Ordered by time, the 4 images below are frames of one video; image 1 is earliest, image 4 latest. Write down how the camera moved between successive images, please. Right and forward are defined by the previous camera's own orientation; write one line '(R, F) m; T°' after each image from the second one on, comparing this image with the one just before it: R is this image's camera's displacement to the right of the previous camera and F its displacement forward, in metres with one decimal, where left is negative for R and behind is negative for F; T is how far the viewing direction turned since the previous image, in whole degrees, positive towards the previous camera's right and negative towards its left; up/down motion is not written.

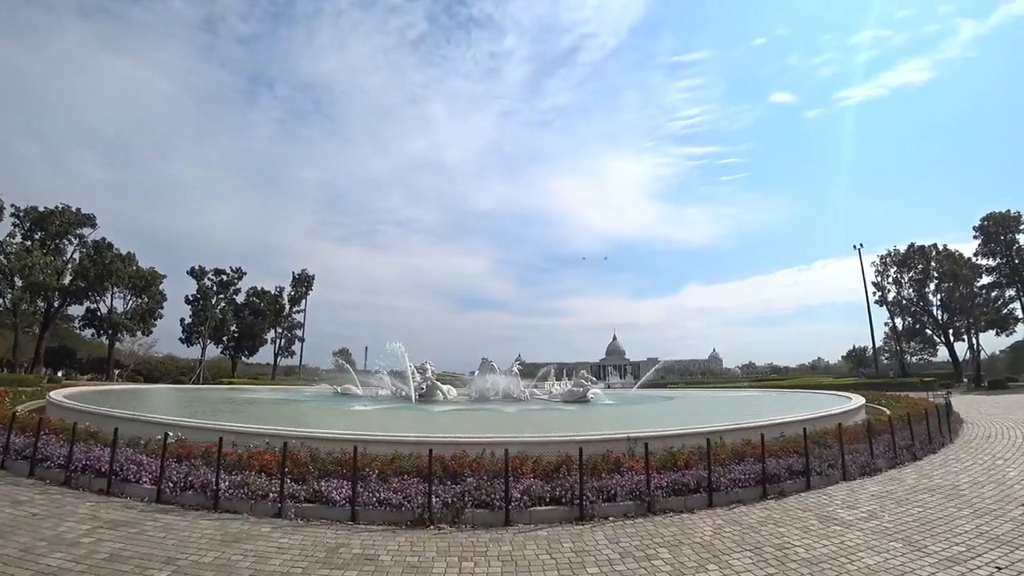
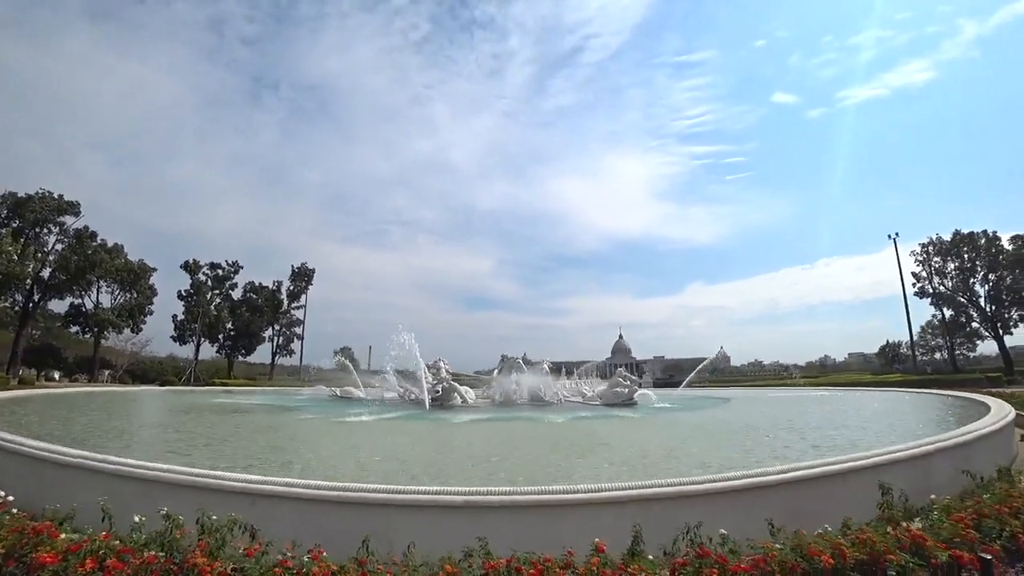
(-0.9, +3.7) m; 0°
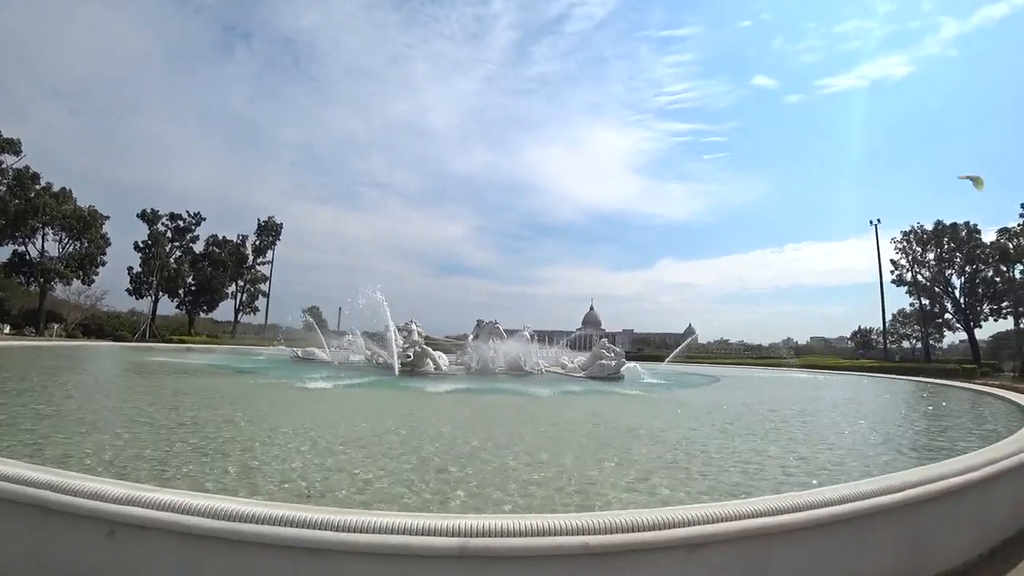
(-0.3, +1.7) m; +3°
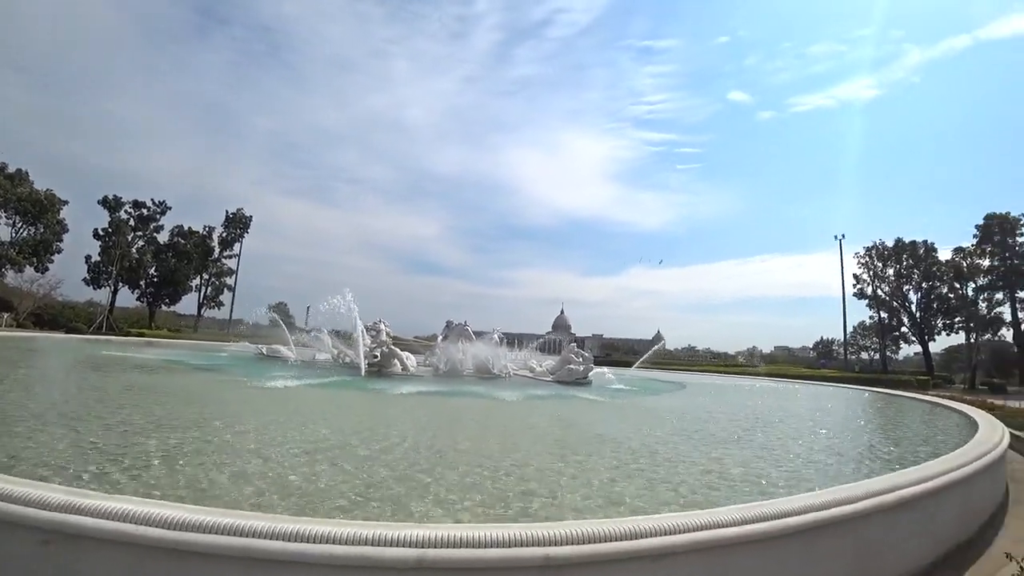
(0.0, +0.1) m; +3°
